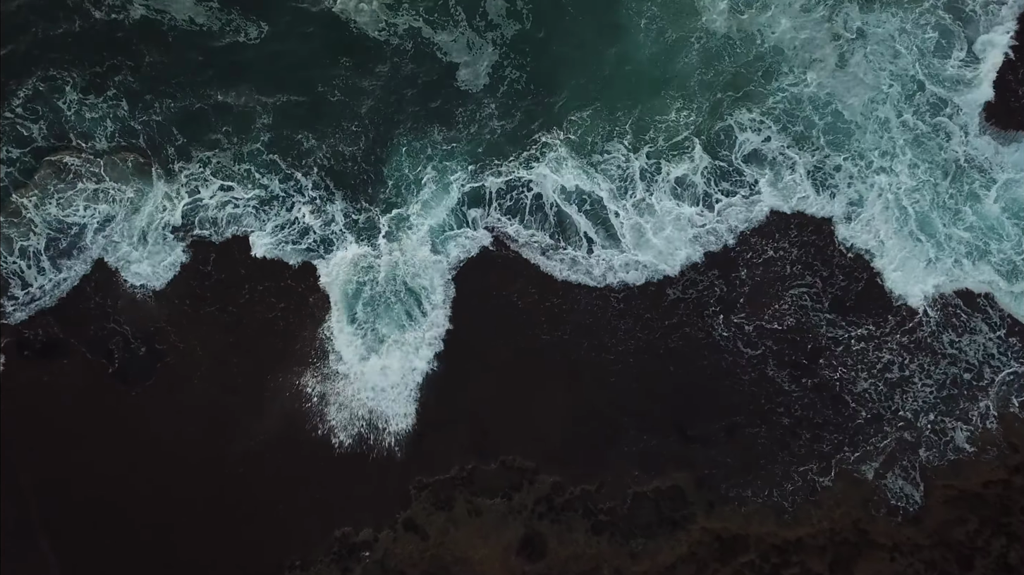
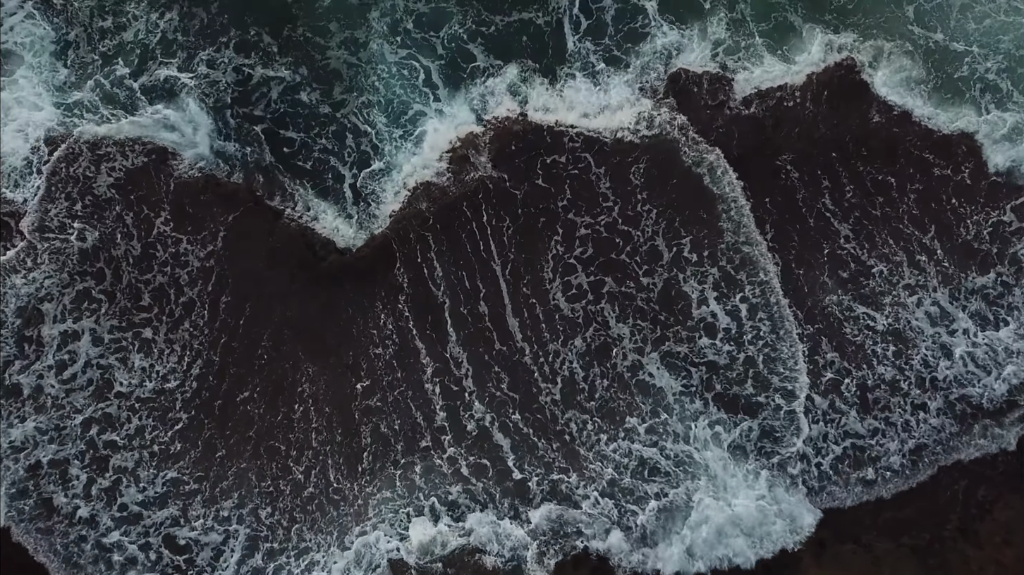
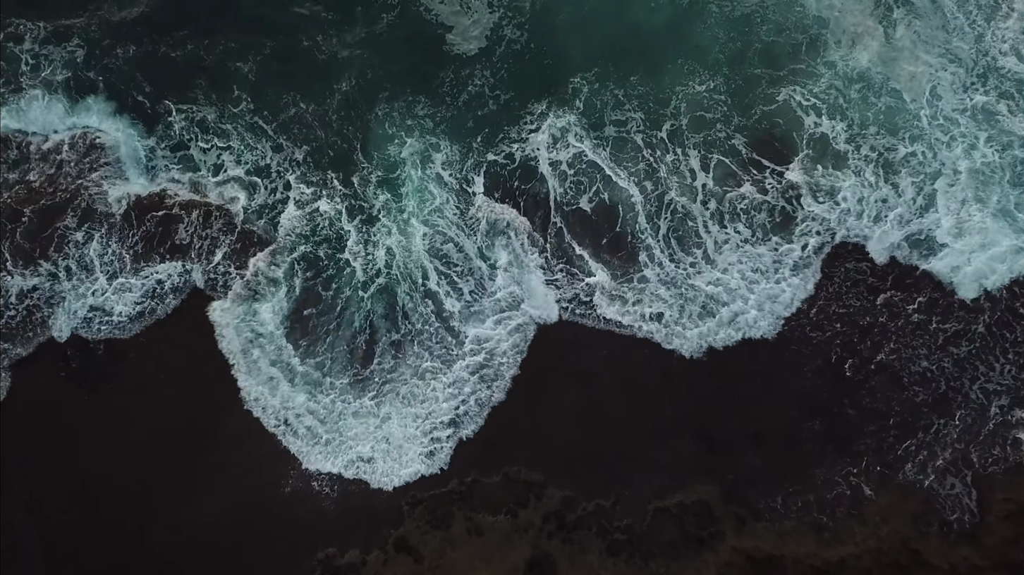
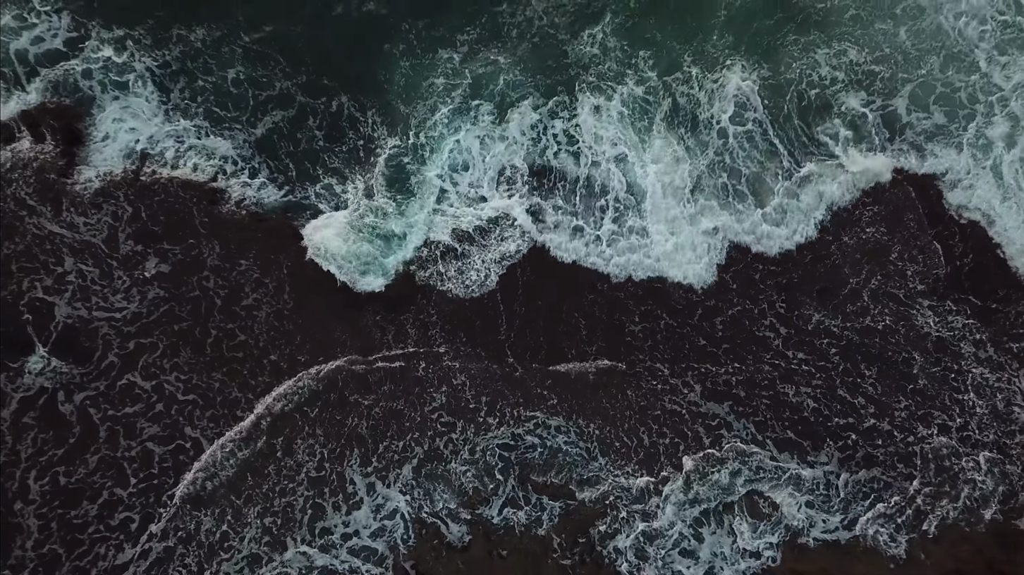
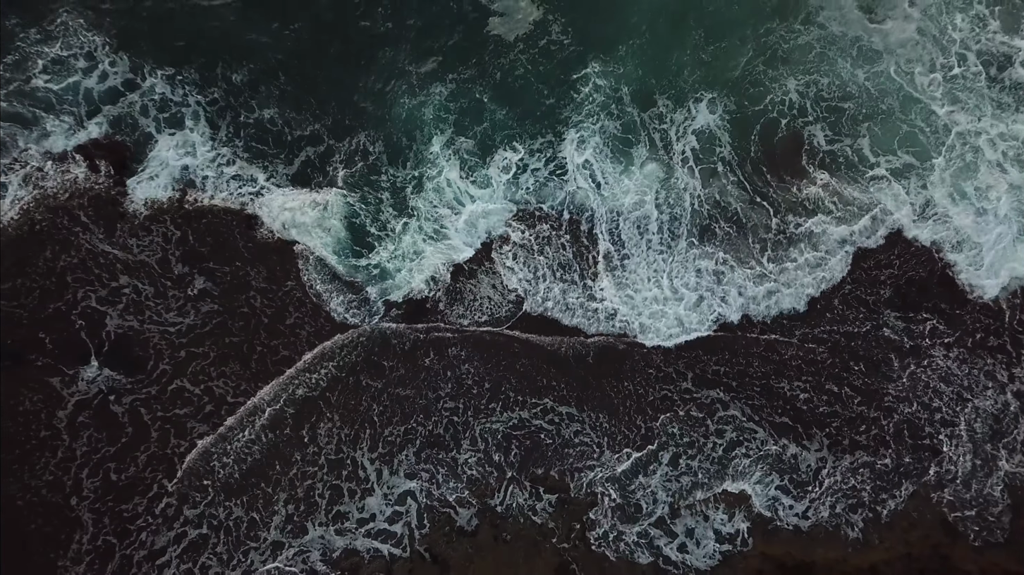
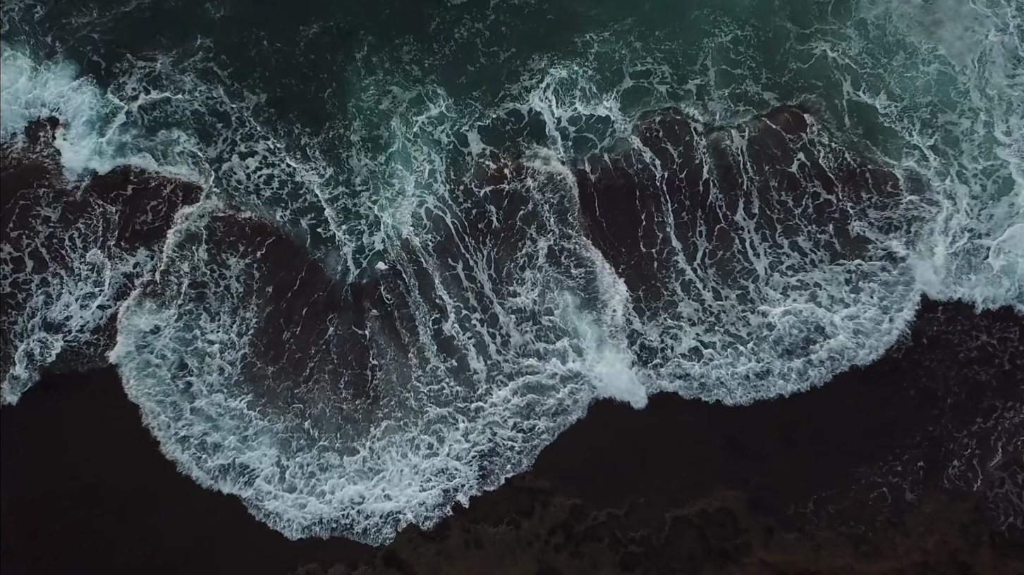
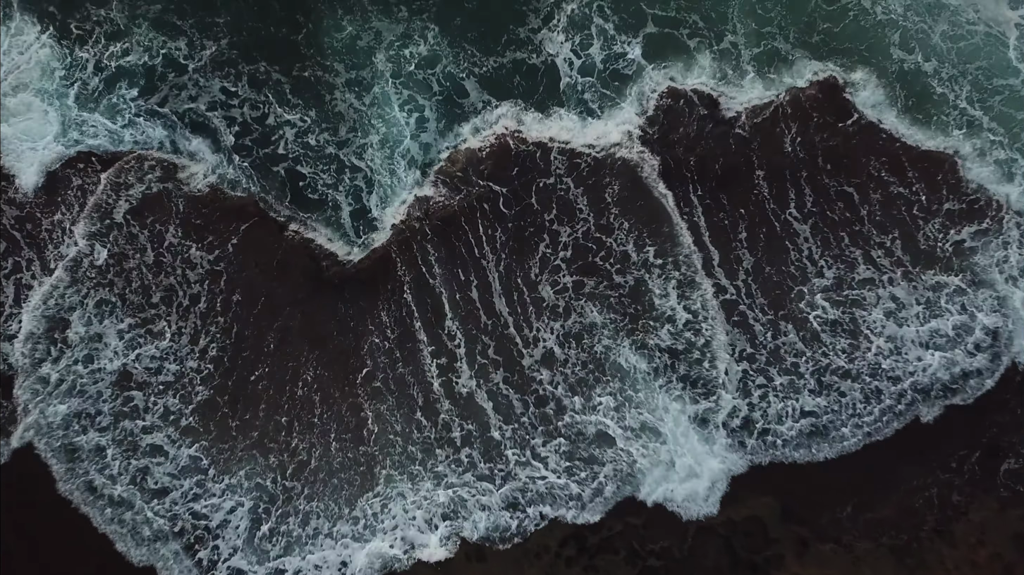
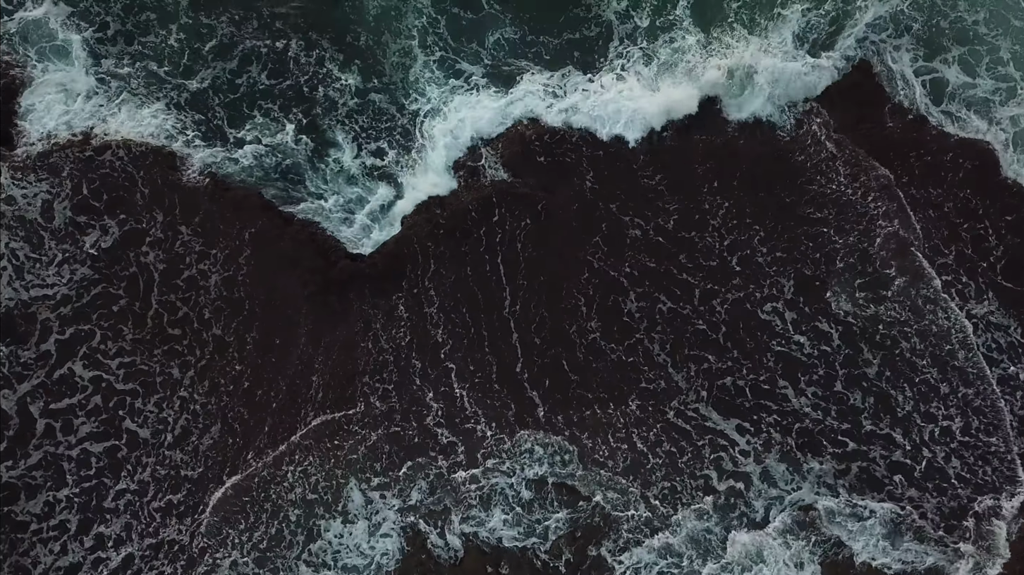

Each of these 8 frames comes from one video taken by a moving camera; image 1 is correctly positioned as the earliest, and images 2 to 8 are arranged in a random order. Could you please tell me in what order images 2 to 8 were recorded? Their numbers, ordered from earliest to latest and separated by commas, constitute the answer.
3, 6, 7, 2, 8, 4, 5
